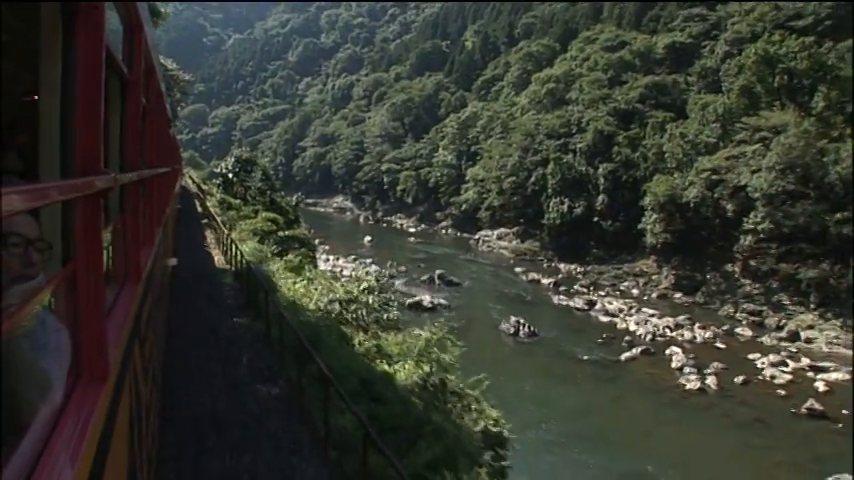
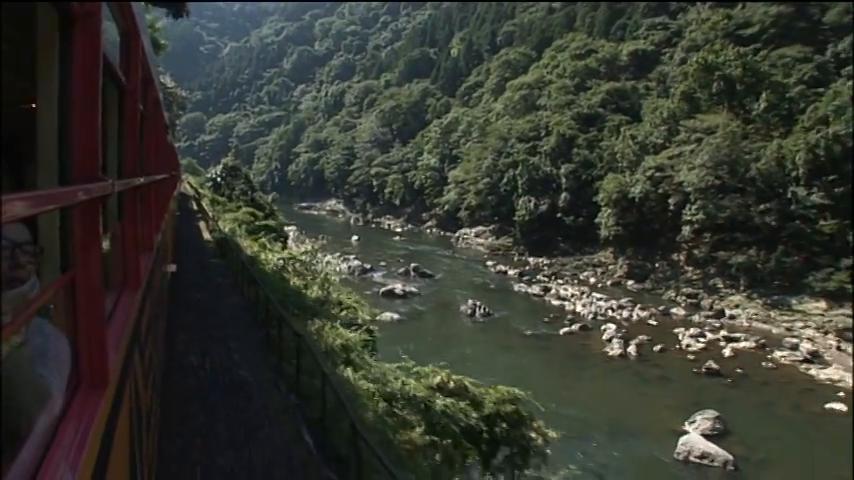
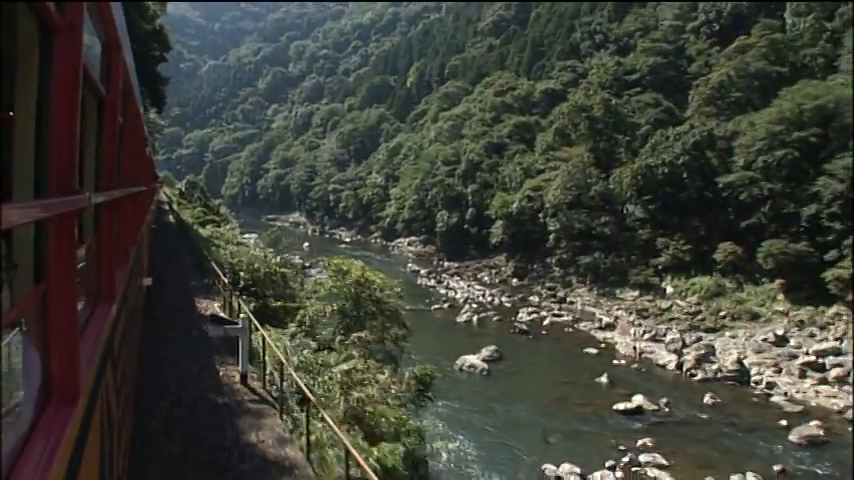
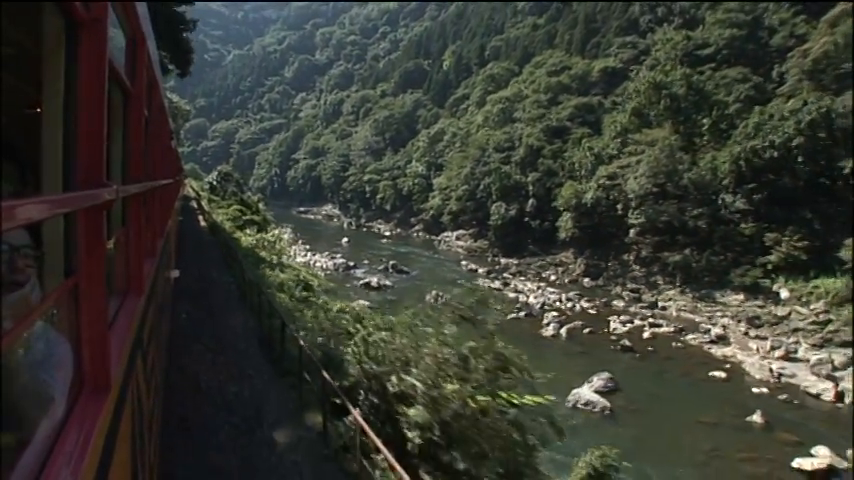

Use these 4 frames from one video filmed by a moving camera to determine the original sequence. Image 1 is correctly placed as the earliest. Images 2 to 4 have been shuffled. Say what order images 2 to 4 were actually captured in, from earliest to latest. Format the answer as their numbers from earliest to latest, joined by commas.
2, 4, 3
